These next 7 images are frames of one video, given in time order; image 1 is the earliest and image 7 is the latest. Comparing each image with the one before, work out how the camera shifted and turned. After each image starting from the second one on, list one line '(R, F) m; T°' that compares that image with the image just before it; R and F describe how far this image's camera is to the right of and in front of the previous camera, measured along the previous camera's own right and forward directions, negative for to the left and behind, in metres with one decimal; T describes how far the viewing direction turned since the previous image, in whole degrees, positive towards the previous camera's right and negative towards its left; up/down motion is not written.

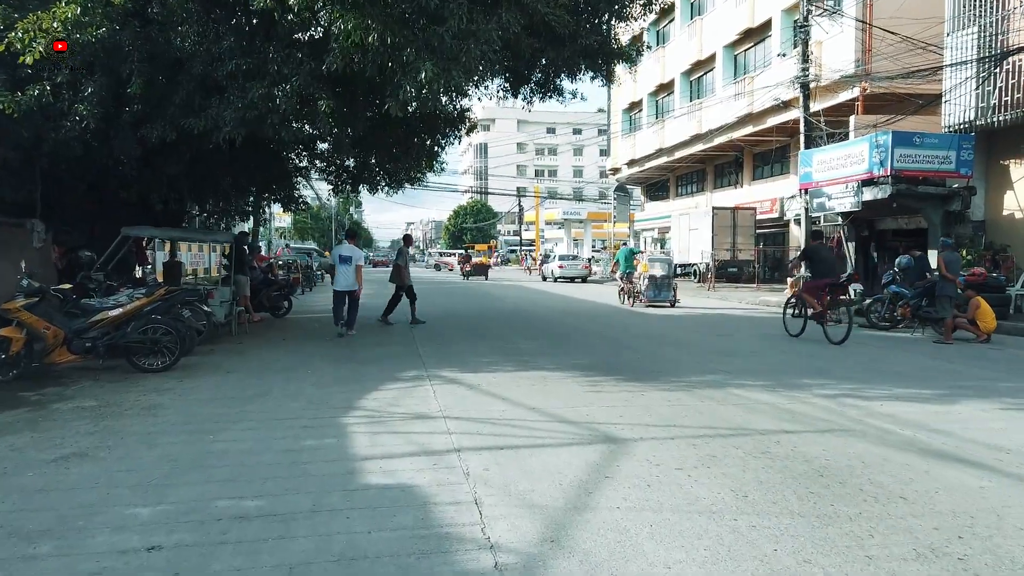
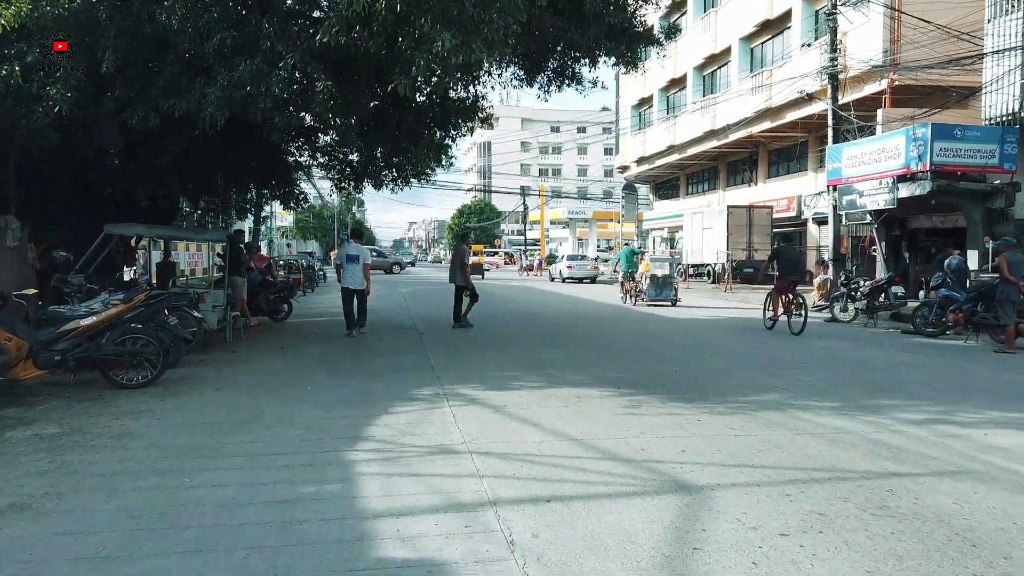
(-0.3, +1.1) m; 0°
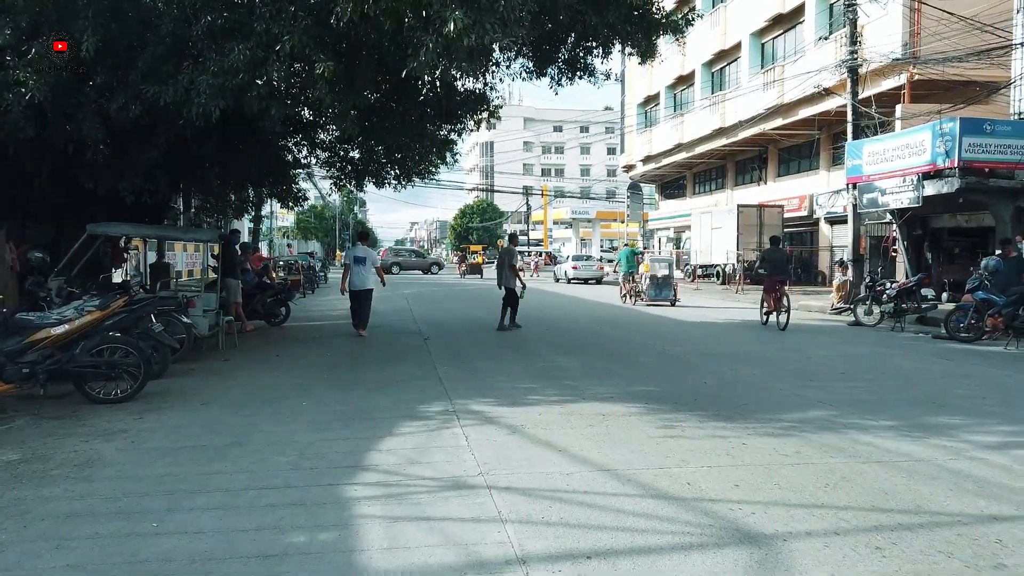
(-0.1, +0.7) m; 0°
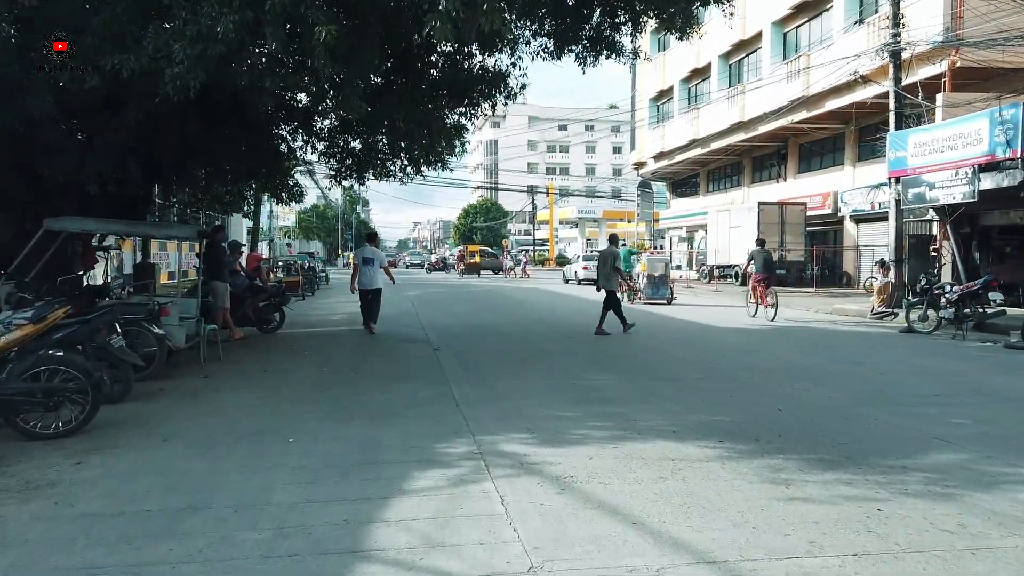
(-0.3, +1.5) m; 0°
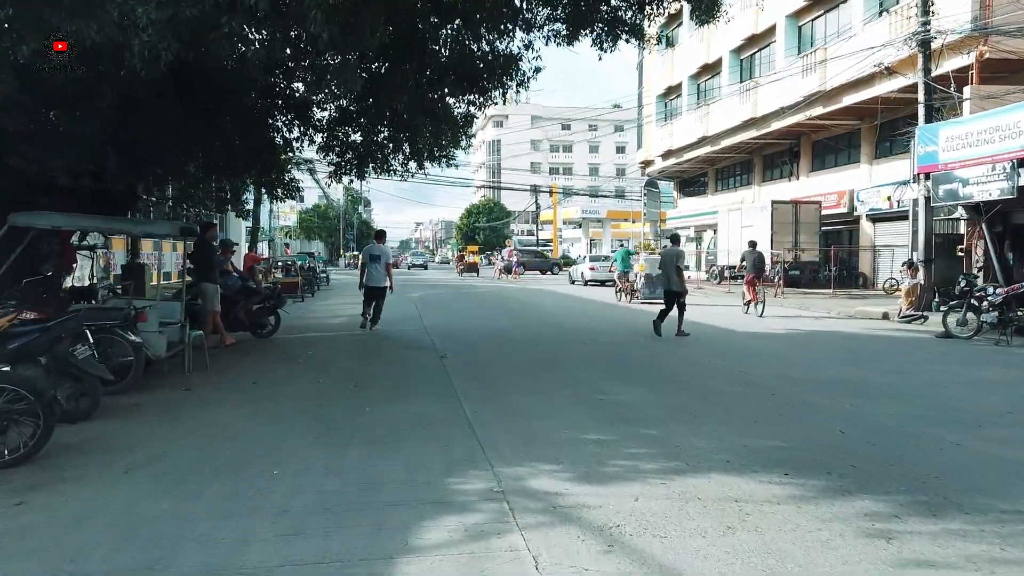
(-0.1, +0.9) m; 0°
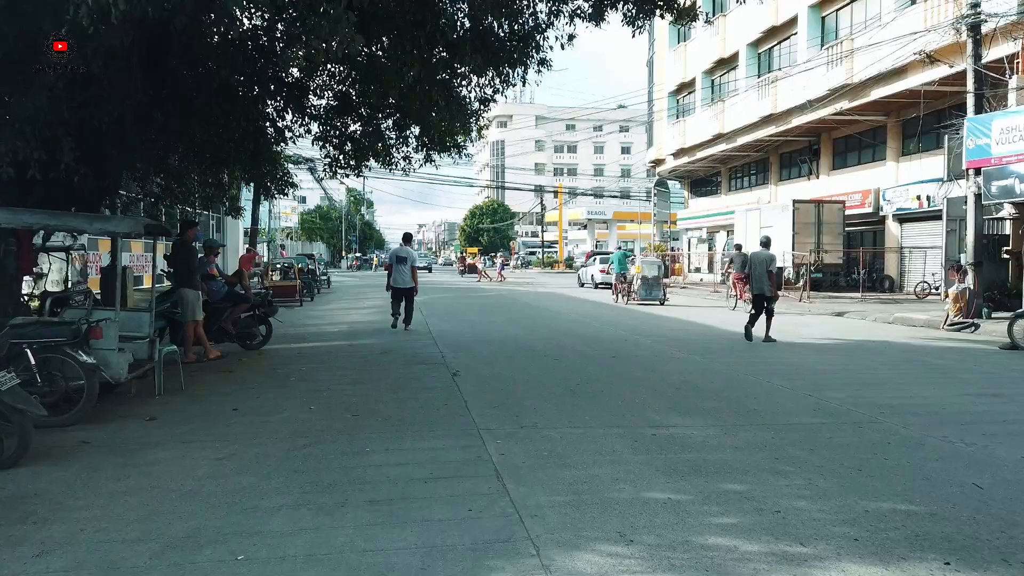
(-0.2, +1.3) m; 0°
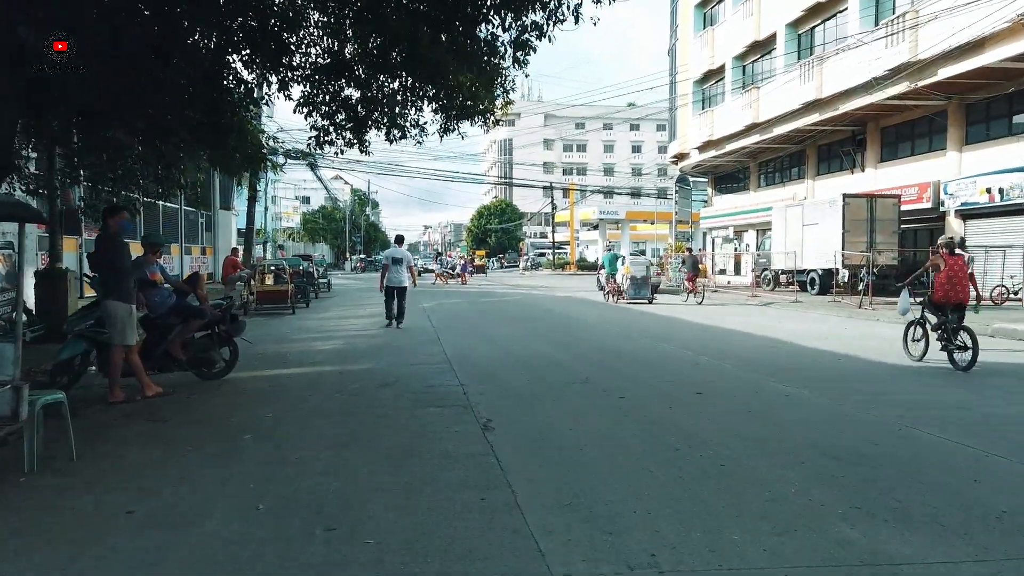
(-0.4, +2.8) m; 0°
